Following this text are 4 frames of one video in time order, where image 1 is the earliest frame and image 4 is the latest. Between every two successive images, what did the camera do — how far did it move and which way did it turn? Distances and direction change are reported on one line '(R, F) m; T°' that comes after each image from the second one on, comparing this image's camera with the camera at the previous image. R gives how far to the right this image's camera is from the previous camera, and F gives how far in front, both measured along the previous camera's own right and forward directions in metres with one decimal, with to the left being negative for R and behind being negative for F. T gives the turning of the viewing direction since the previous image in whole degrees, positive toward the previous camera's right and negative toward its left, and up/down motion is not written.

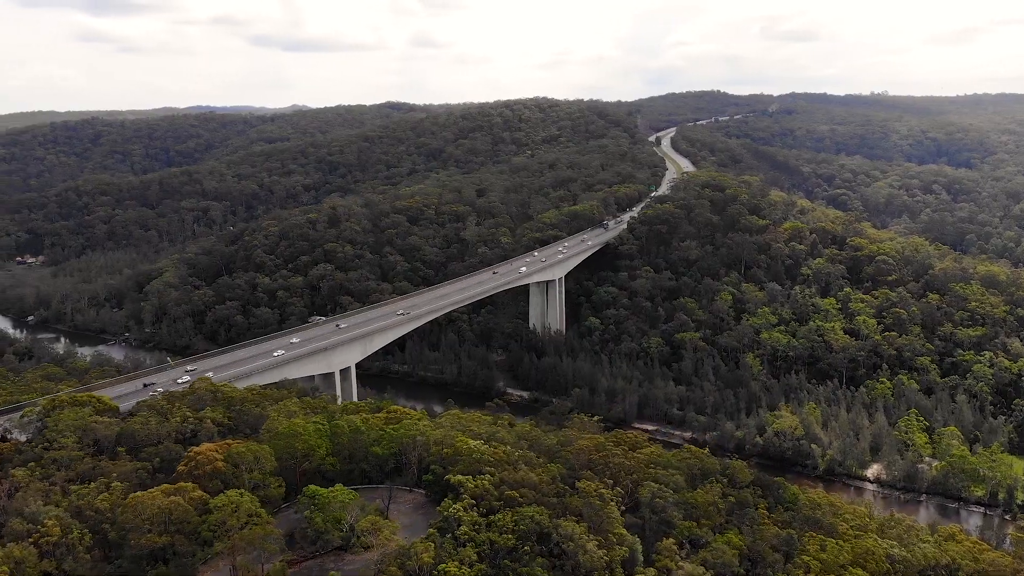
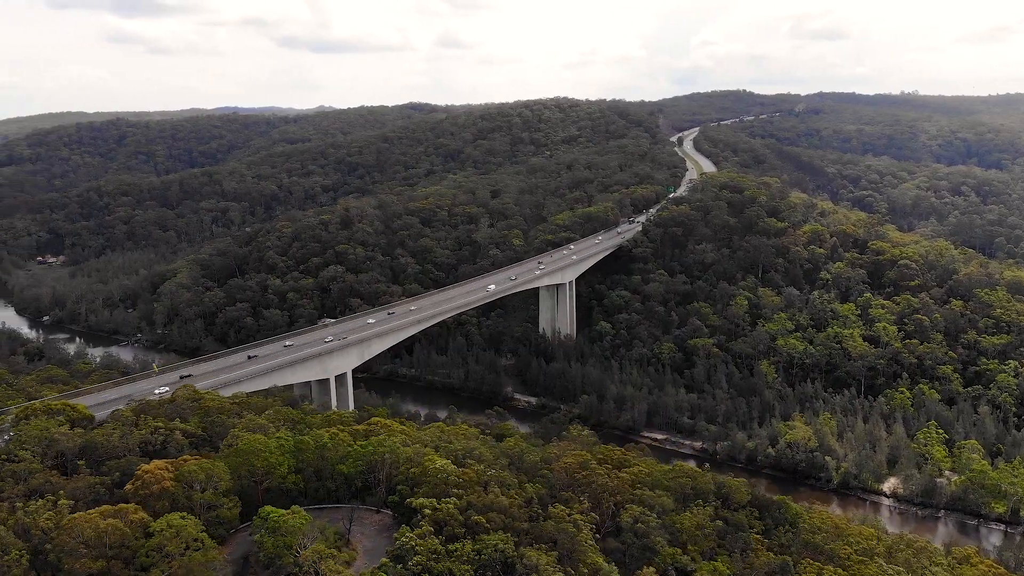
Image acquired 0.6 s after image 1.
(+1.2, +1.2) m; -2°
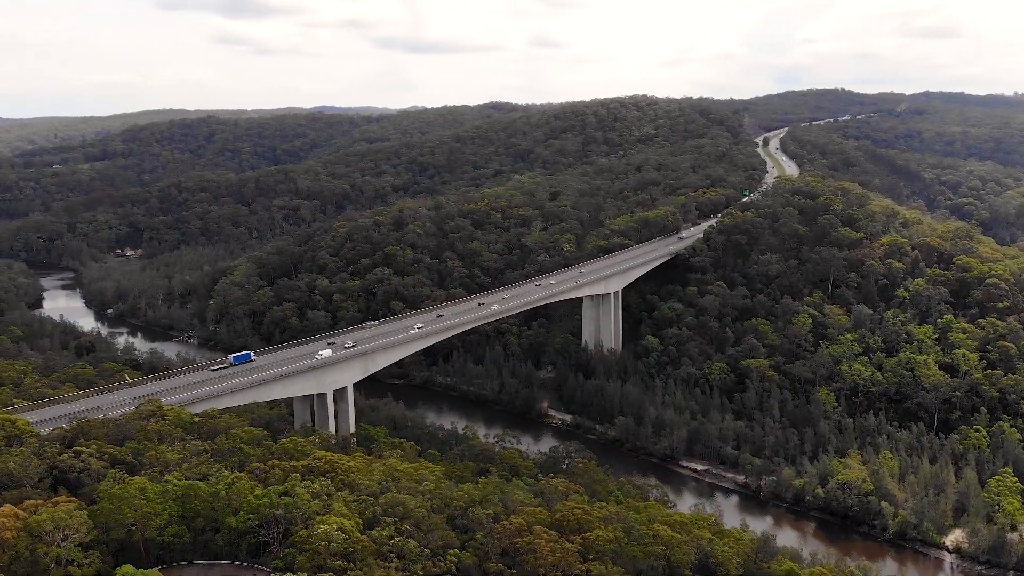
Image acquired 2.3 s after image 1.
(+3.3, +3.4) m; -6°
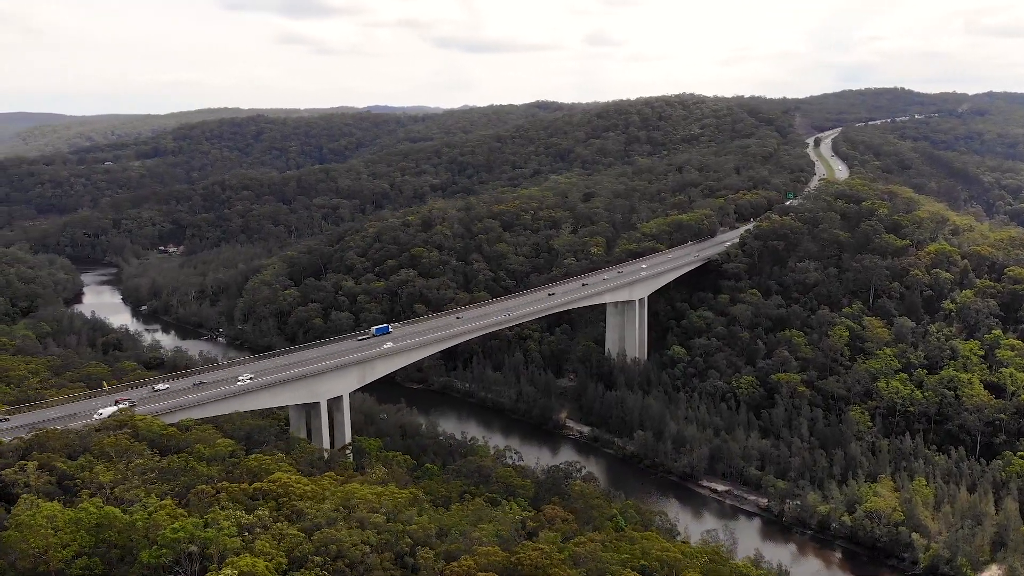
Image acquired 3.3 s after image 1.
(+2.0, +1.8) m; -4°
